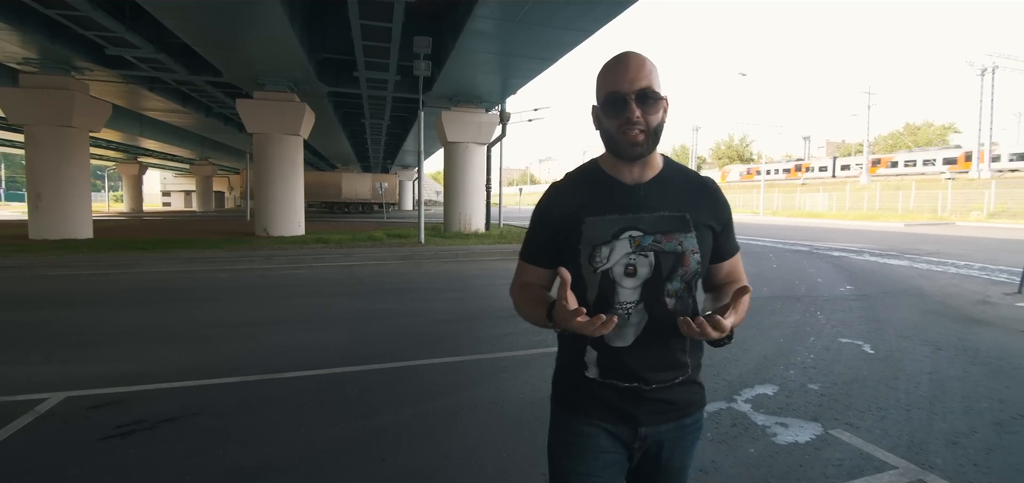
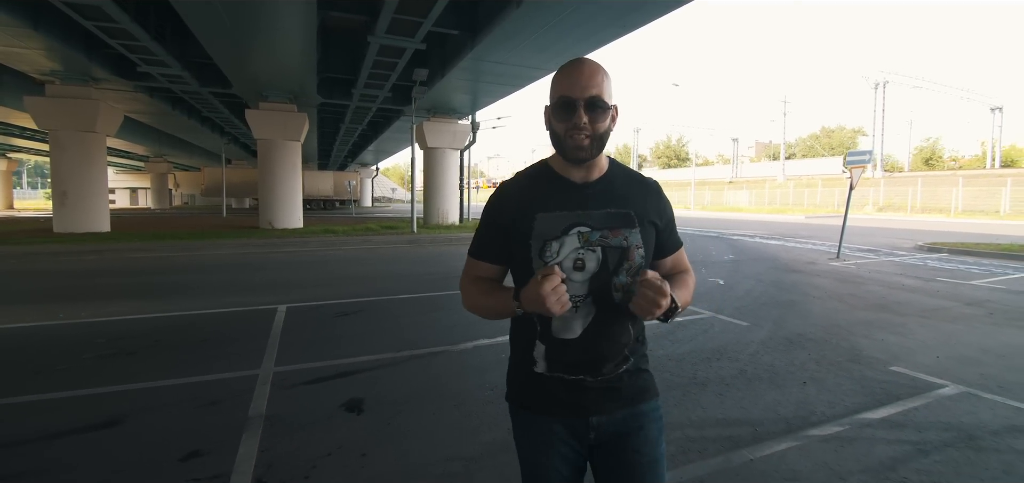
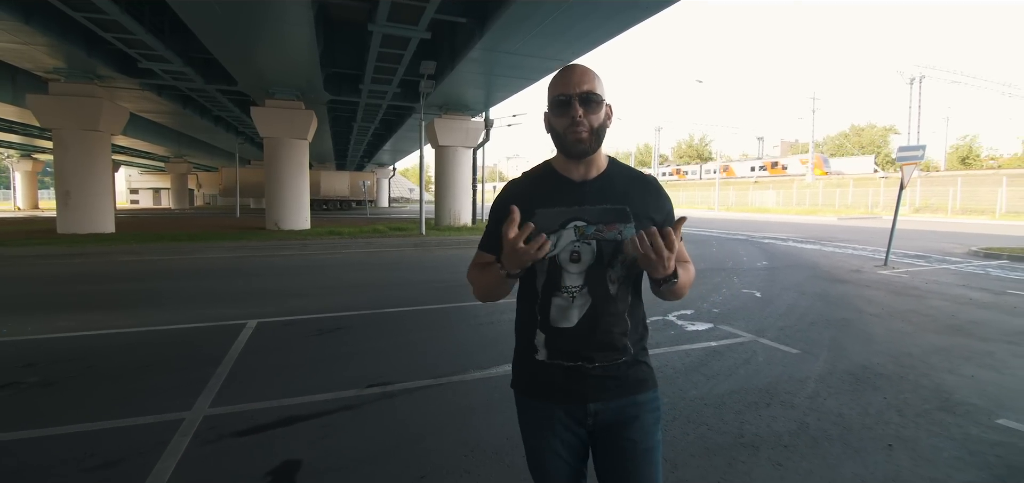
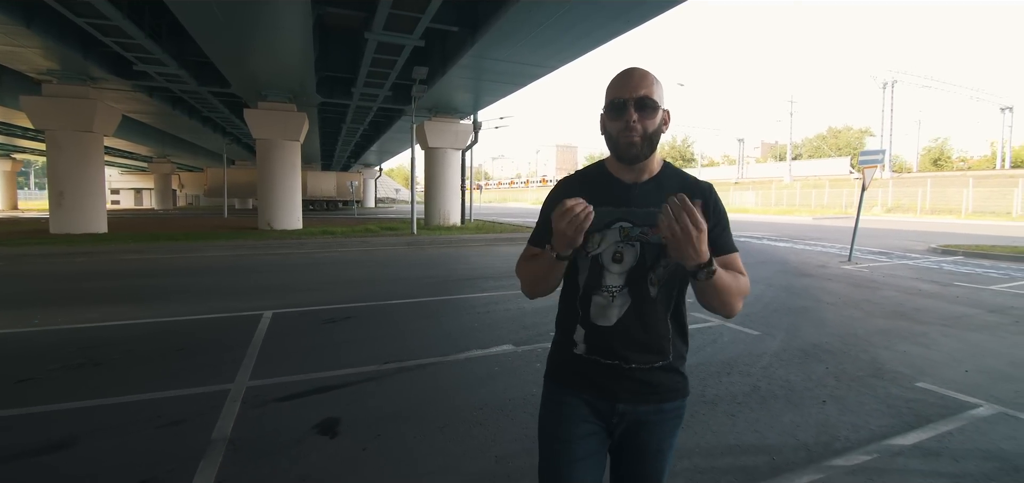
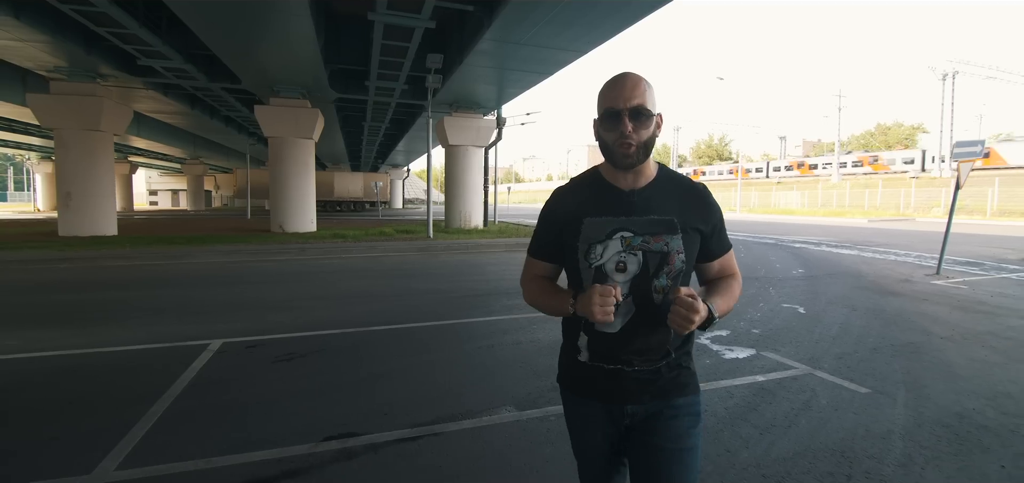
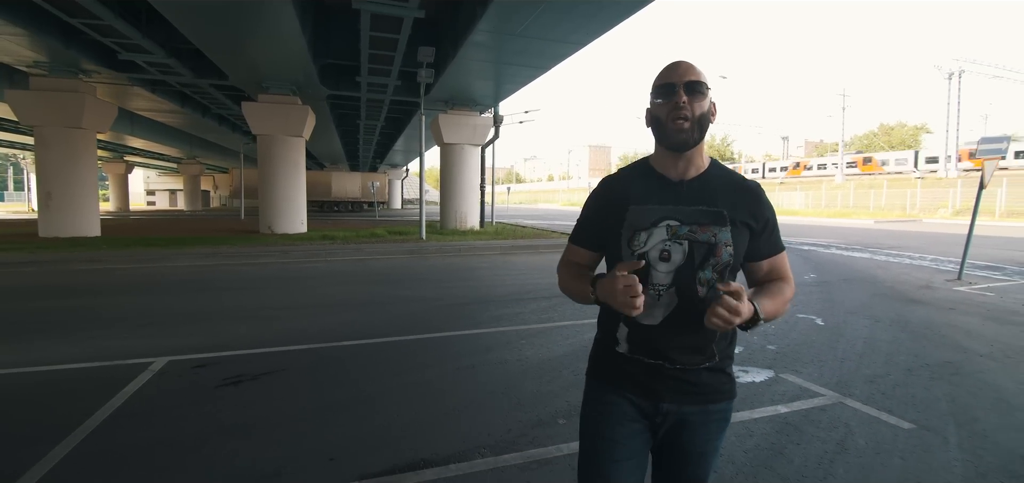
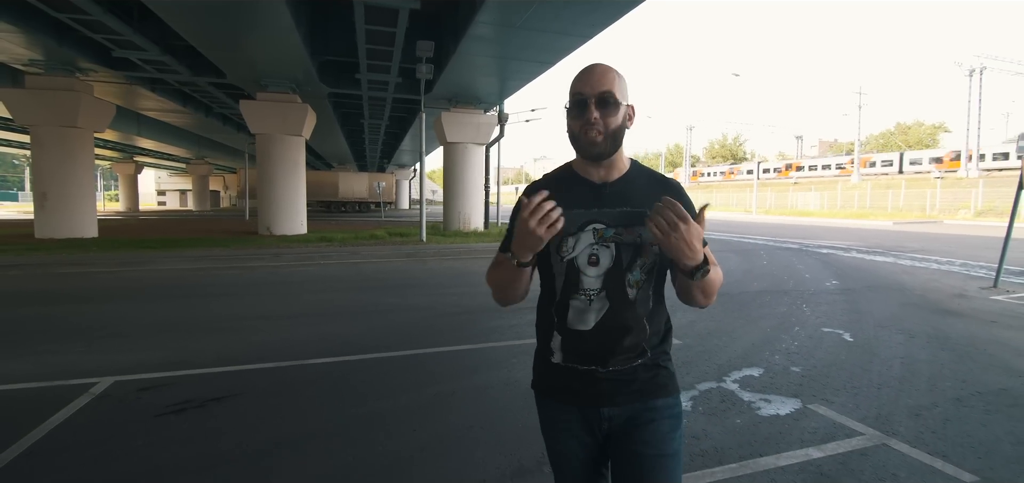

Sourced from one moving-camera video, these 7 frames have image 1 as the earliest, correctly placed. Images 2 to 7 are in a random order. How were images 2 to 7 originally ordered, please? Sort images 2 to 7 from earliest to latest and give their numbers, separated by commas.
7, 6, 5, 3, 4, 2
